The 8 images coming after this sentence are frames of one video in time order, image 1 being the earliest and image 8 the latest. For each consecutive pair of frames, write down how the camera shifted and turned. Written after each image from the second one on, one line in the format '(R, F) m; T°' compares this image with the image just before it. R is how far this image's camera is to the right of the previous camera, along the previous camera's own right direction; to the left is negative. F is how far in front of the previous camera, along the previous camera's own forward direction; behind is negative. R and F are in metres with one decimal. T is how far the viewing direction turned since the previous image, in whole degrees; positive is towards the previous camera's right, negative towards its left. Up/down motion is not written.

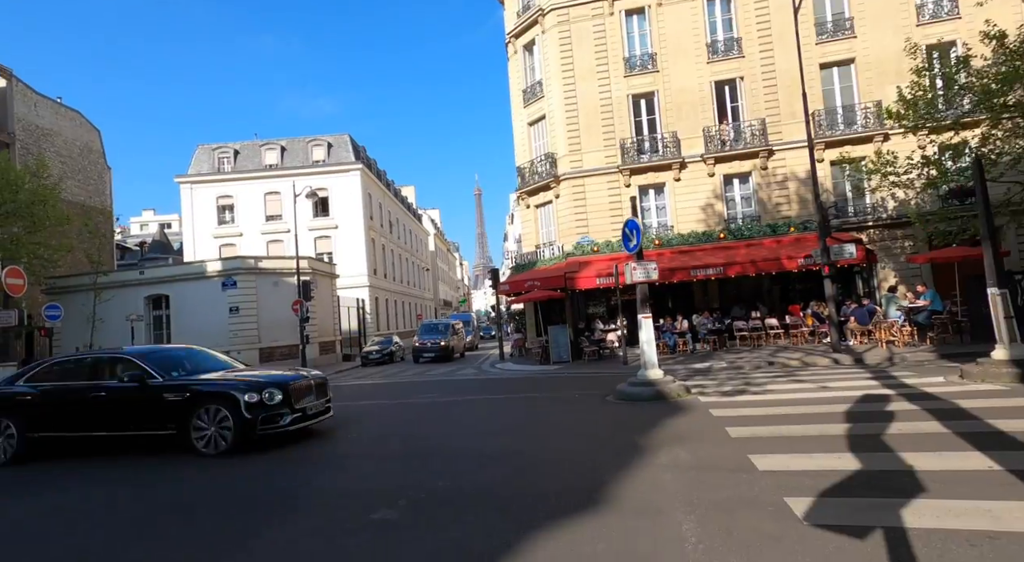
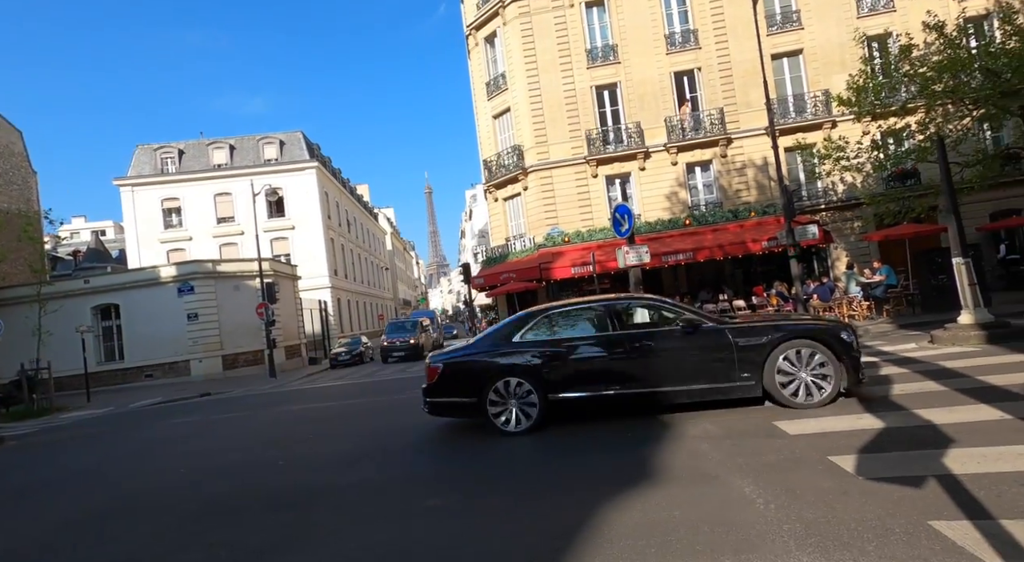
(-0.6, 0.0) m; +4°
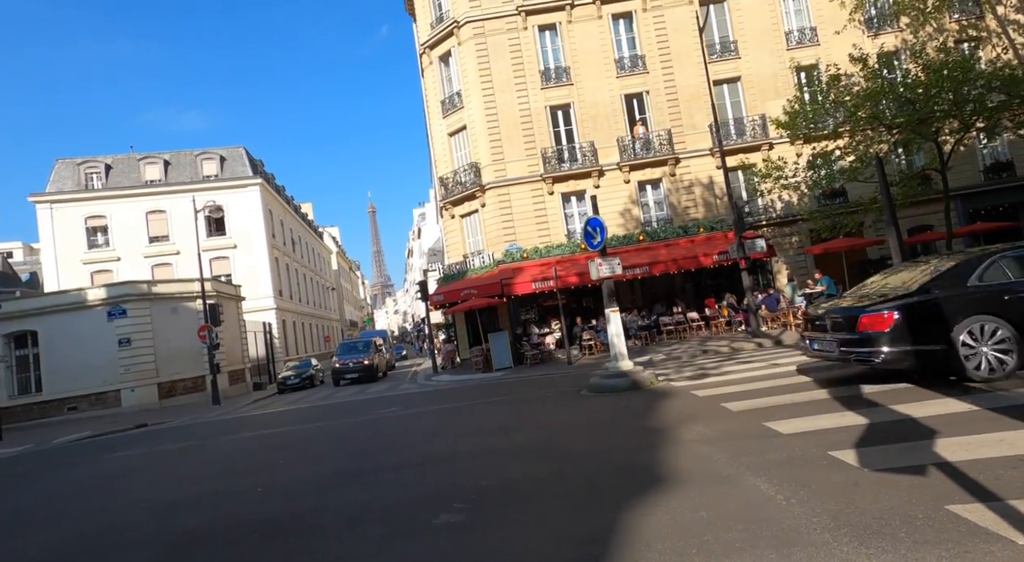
(-0.5, 0.0) m; +5°
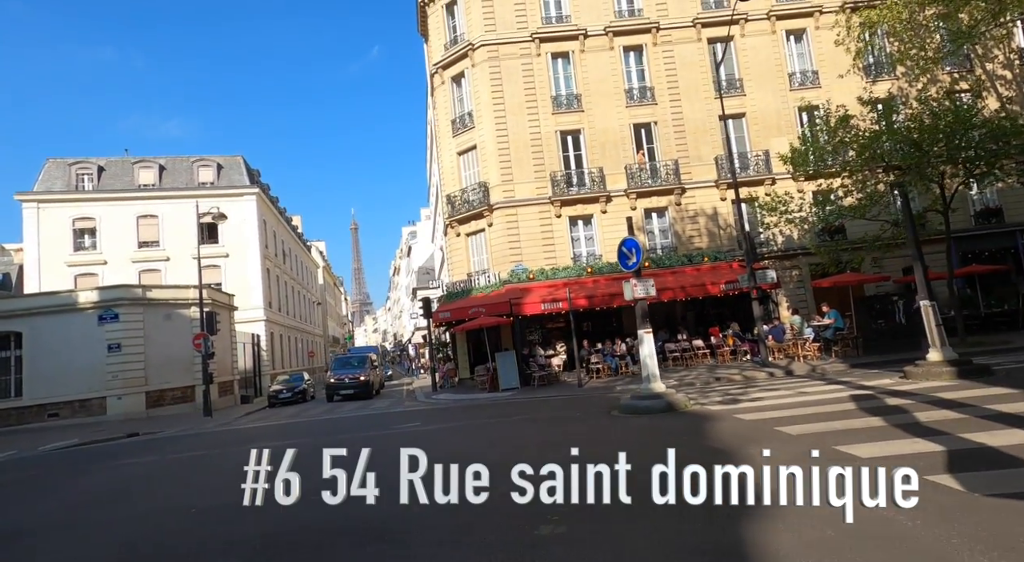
(-0.8, 0.0) m; +2°
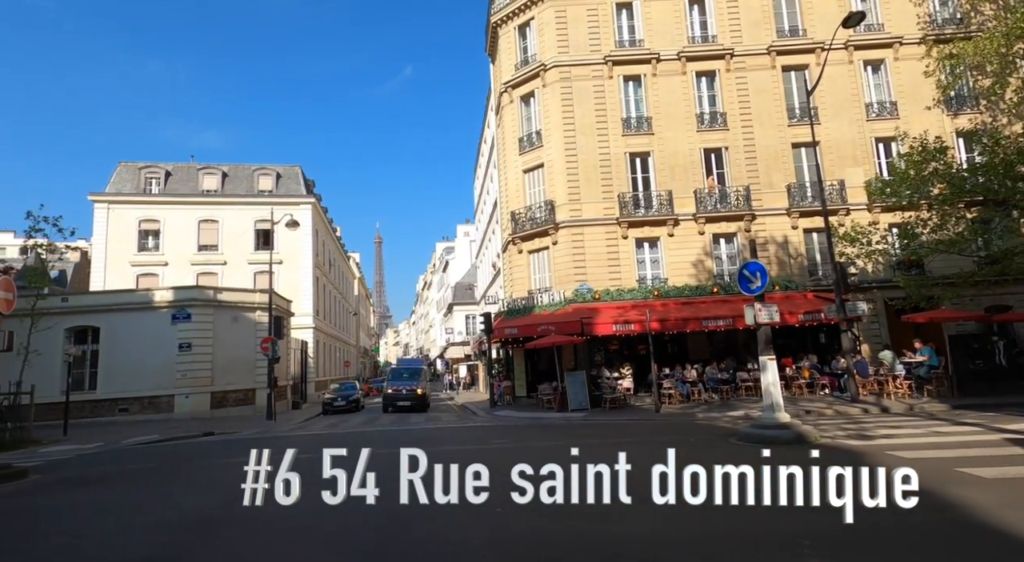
(-1.4, +0.1) m; -3°
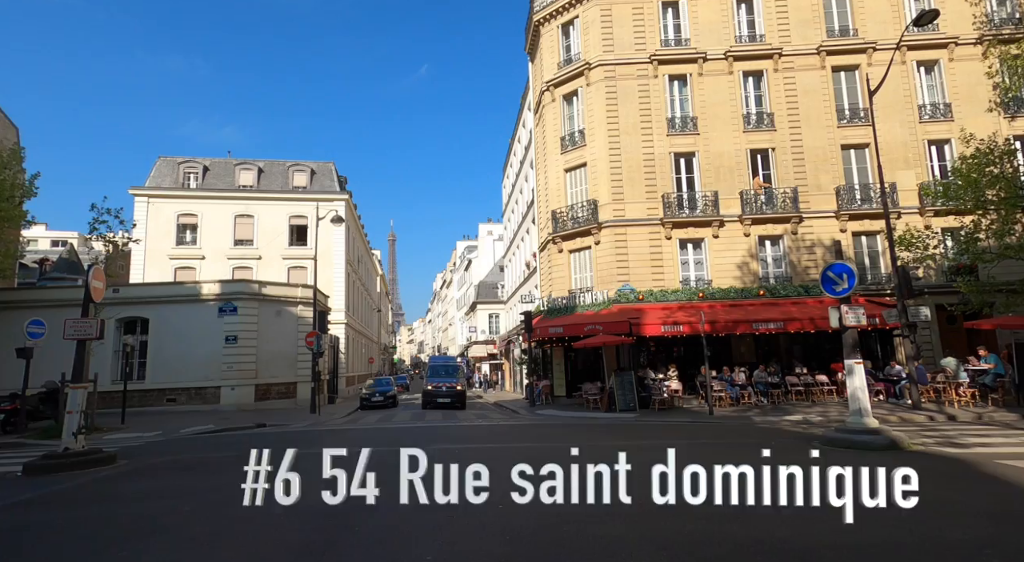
(-1.0, 0.0) m; -2°
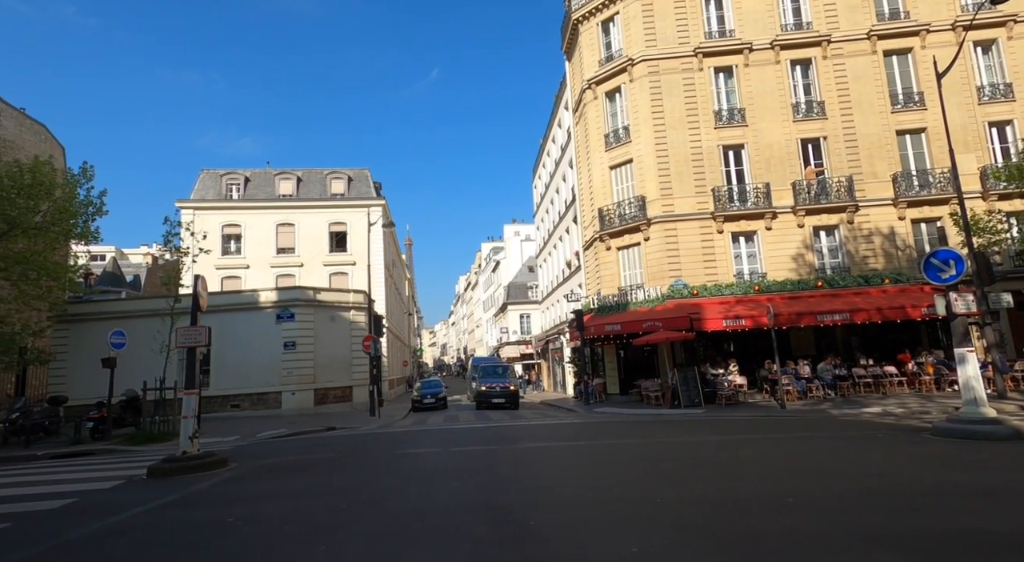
(-1.1, -0.1) m; -2°
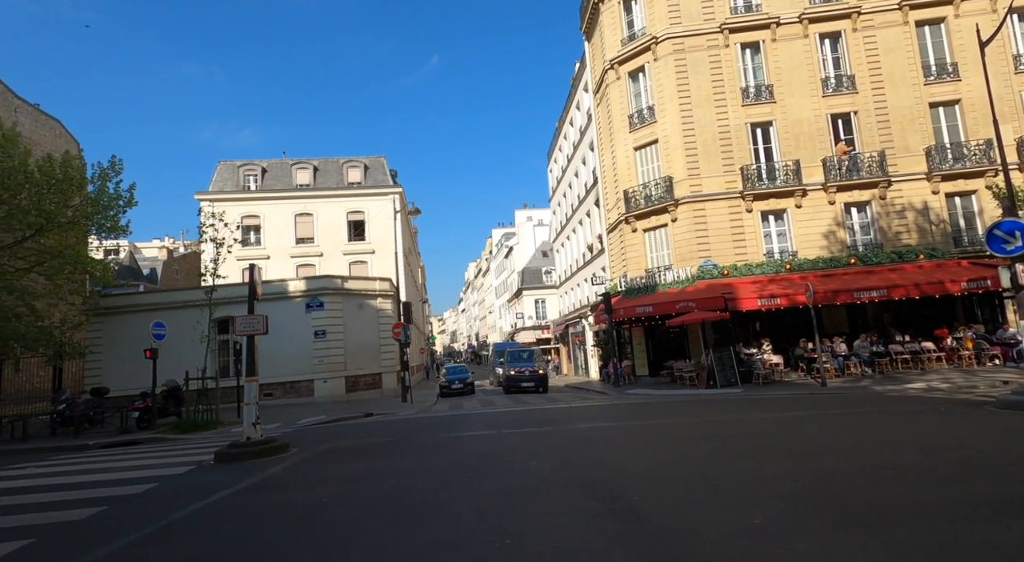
(-0.7, 0.0) m; -1°
